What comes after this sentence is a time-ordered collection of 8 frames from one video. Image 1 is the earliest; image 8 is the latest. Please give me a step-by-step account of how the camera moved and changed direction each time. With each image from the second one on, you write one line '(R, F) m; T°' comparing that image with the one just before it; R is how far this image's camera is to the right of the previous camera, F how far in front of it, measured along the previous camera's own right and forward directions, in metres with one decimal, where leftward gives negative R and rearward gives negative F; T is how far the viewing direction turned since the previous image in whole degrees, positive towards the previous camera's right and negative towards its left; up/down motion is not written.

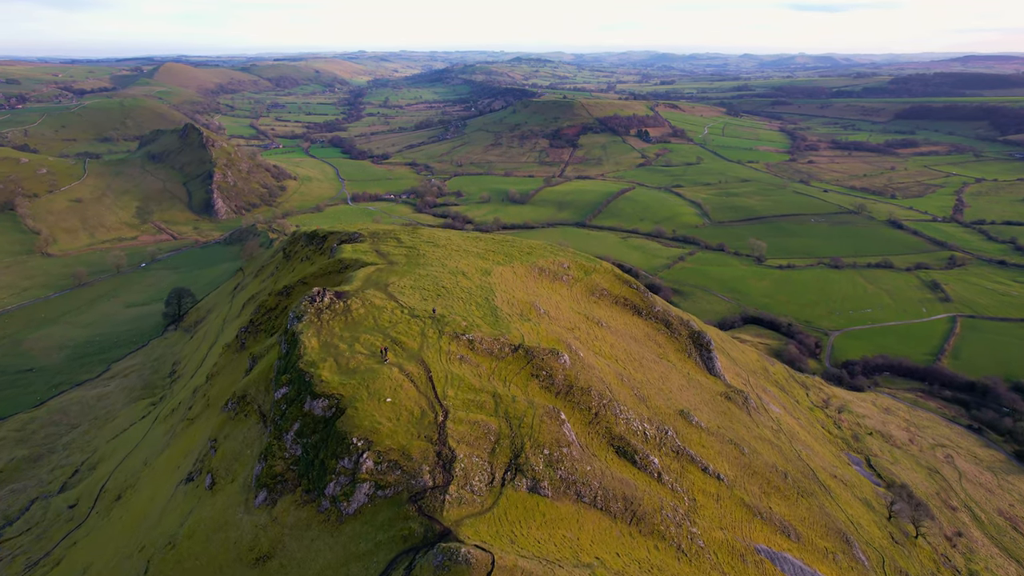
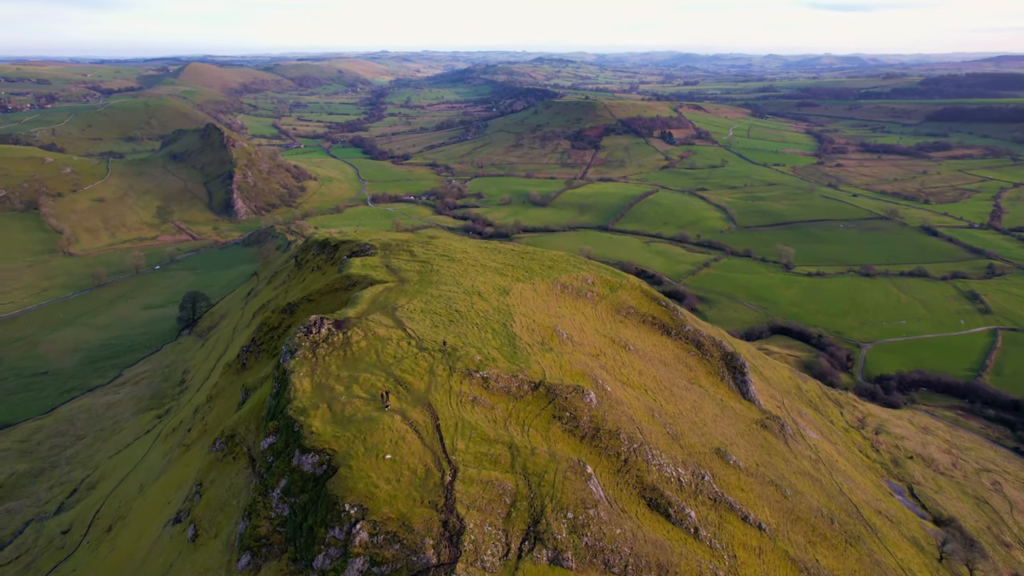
(0.0, +2.4) m; -2°
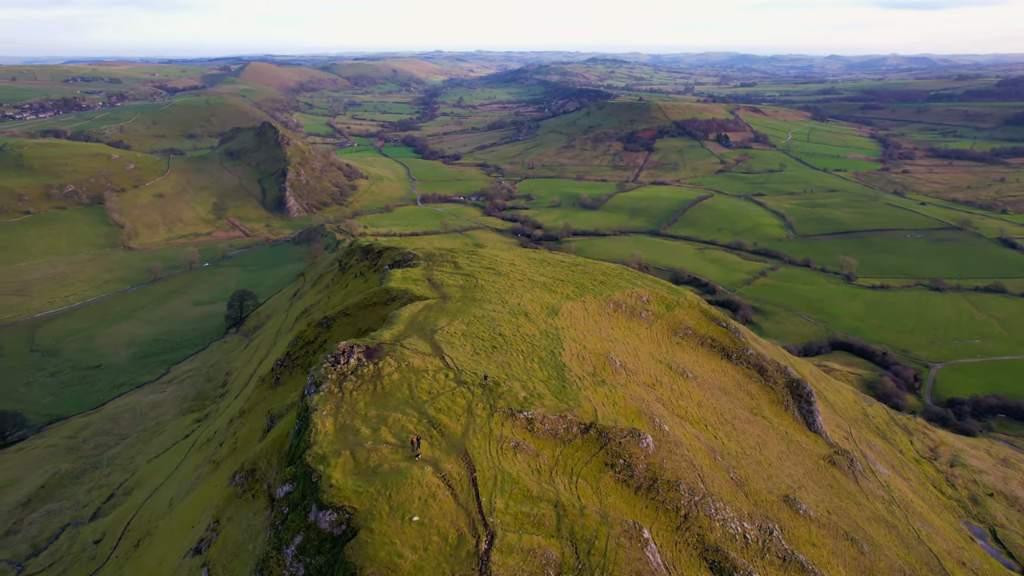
(-0.1, +2.1) m; -4°
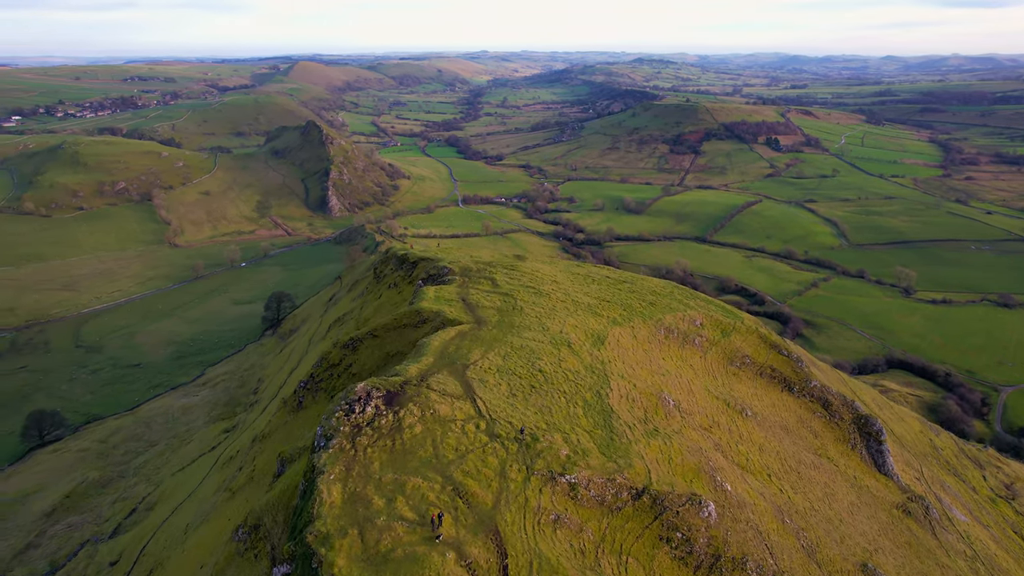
(-0.1, +2.4) m; -3°
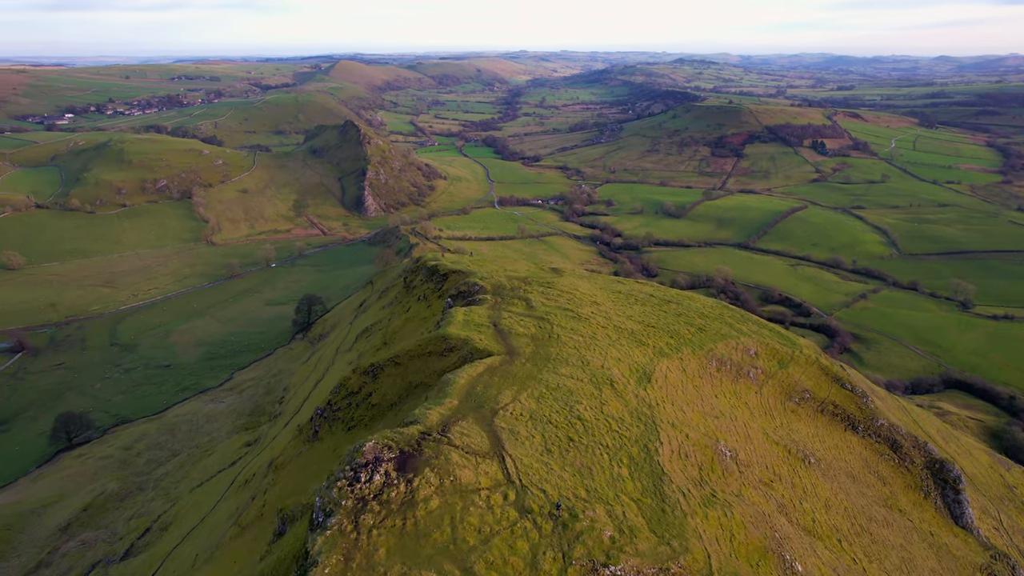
(-0.1, +2.4) m; -3°
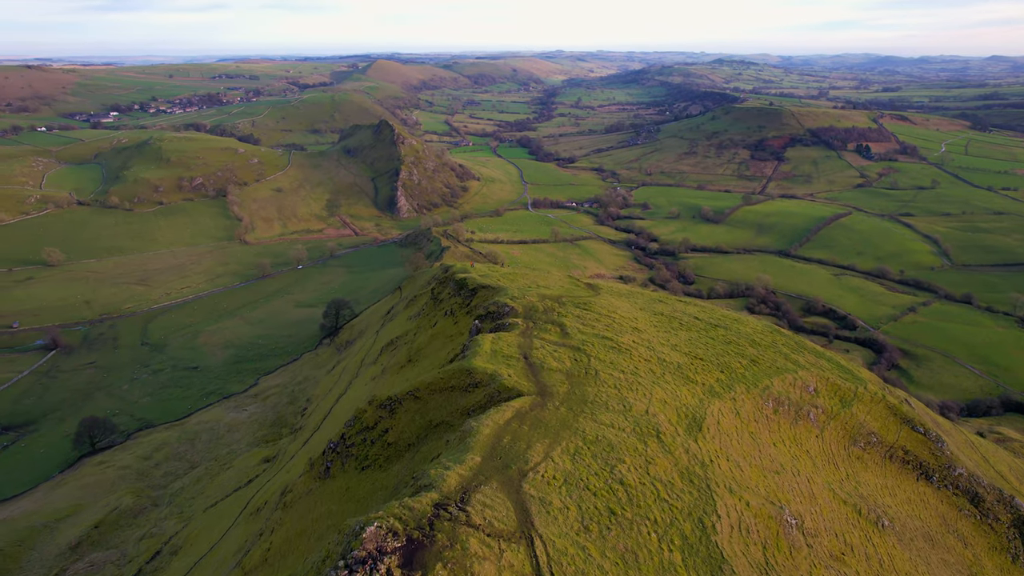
(-0.1, +2.4) m; -3°
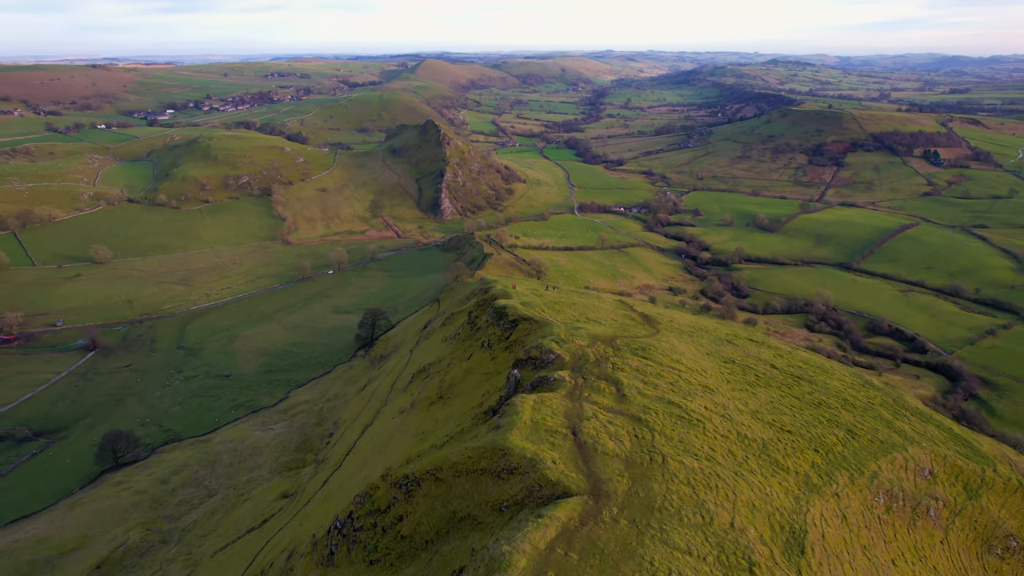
(-0.1, +4.1) m; -4°
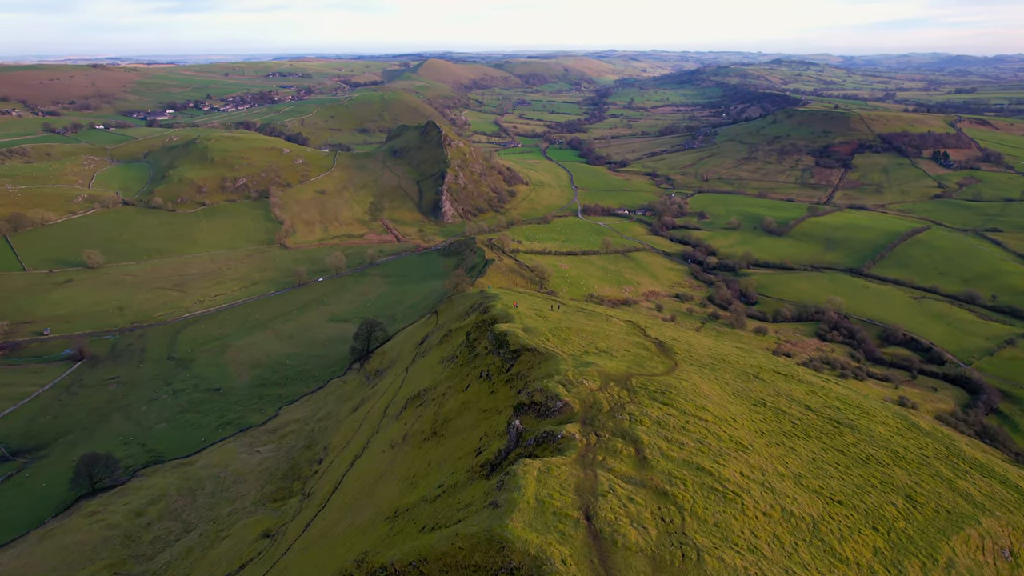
(0.0, +3.1) m; 0°
